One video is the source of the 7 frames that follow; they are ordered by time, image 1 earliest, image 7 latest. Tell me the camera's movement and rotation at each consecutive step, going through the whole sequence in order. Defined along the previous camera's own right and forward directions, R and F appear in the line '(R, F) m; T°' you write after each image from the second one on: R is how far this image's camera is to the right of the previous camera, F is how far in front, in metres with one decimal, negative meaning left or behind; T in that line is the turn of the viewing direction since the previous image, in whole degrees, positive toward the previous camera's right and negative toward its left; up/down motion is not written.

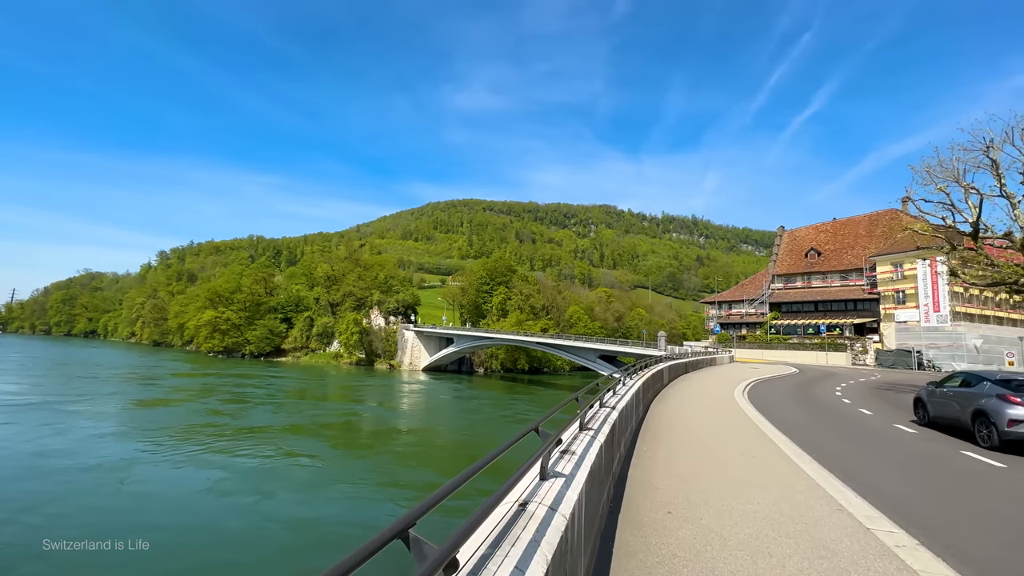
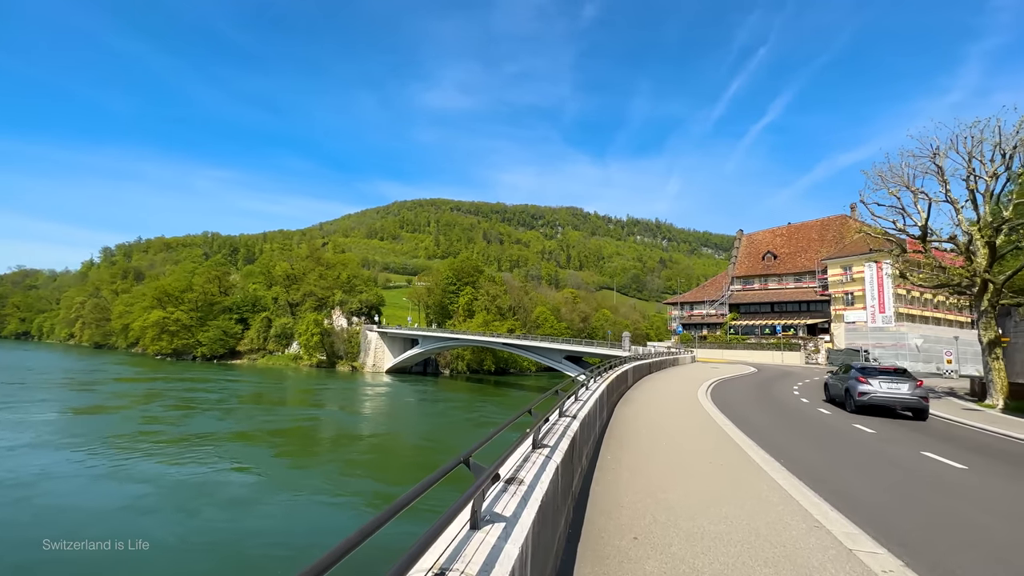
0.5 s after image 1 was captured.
(+0.1, +0.2) m; +4°
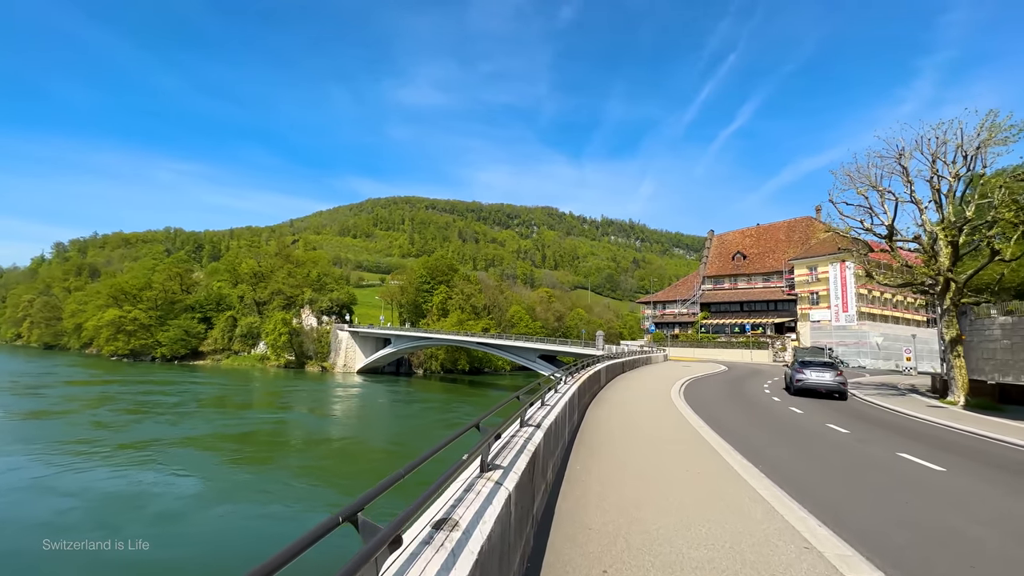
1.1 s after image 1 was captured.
(+0.1, +0.2) m; +3°
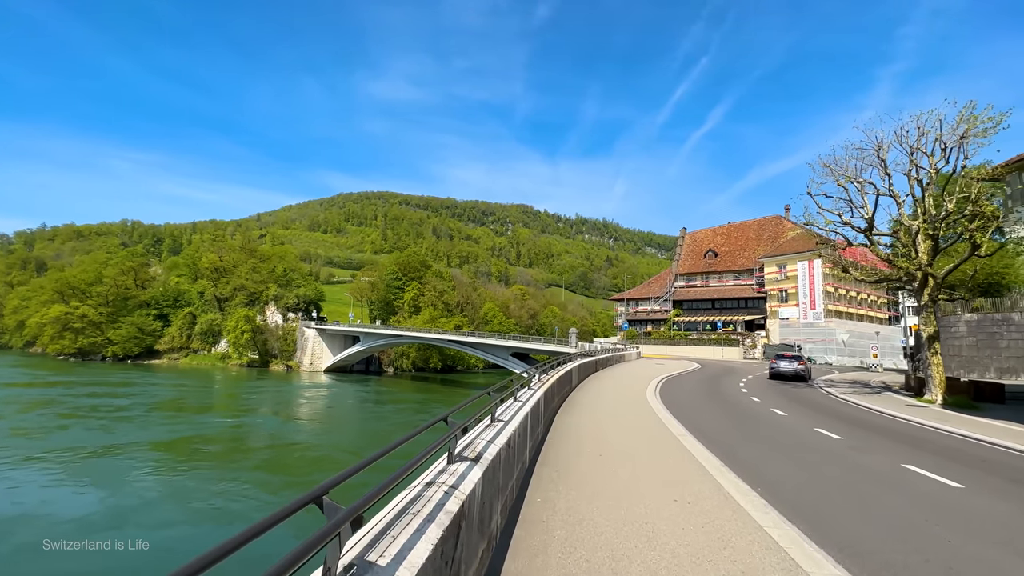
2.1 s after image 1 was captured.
(+0.1, +0.6) m; +3°
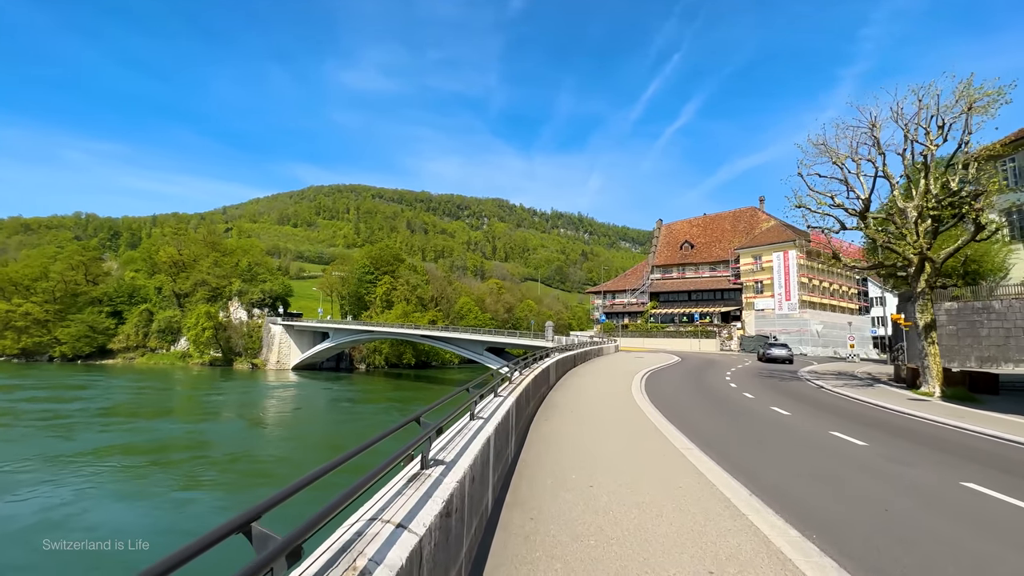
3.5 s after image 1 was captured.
(+0.1, +0.9) m; +3°
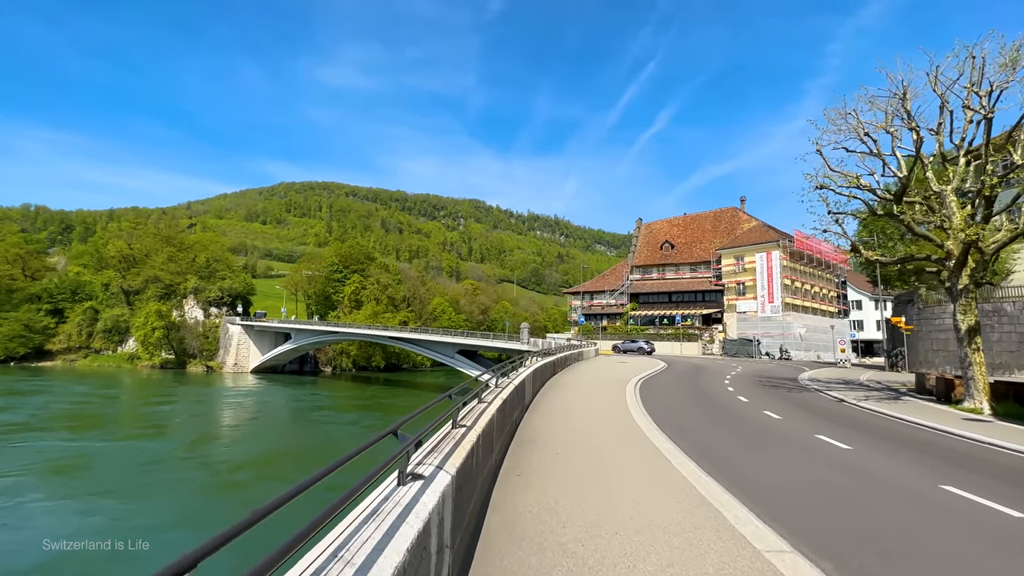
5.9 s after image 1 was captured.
(+0.1, +1.7) m; +3°
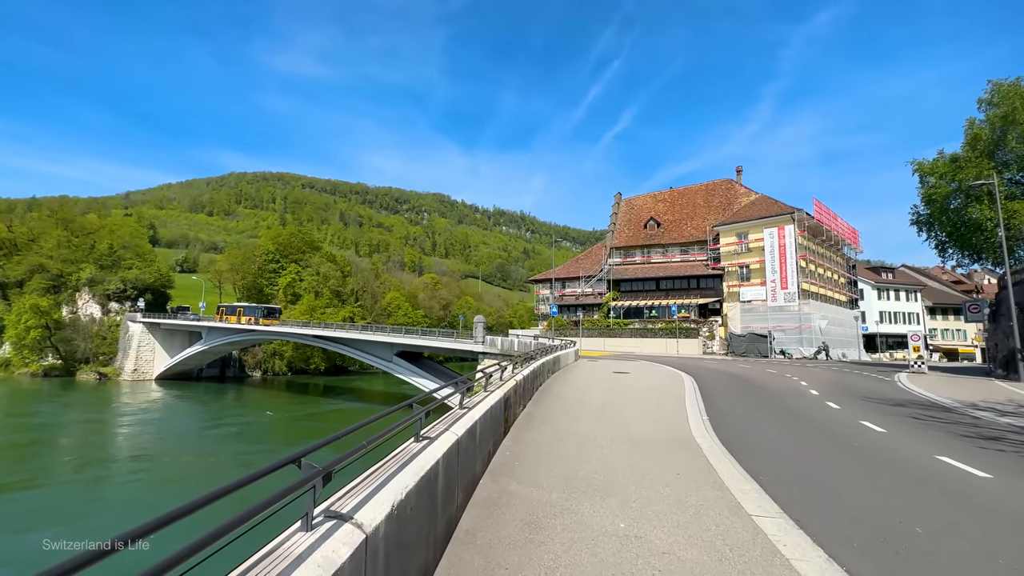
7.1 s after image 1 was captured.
(+0.3, +5.9) m; +4°
